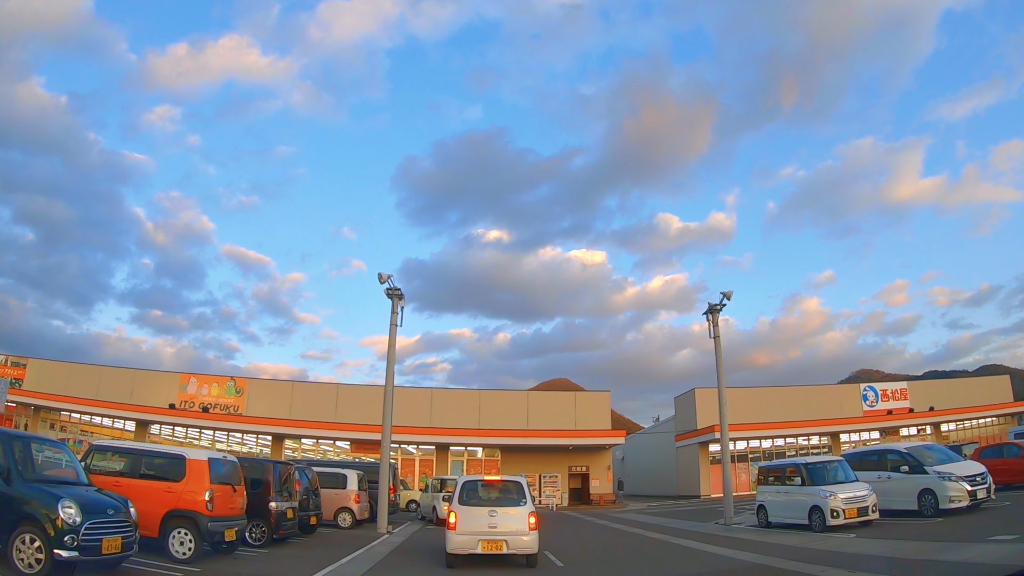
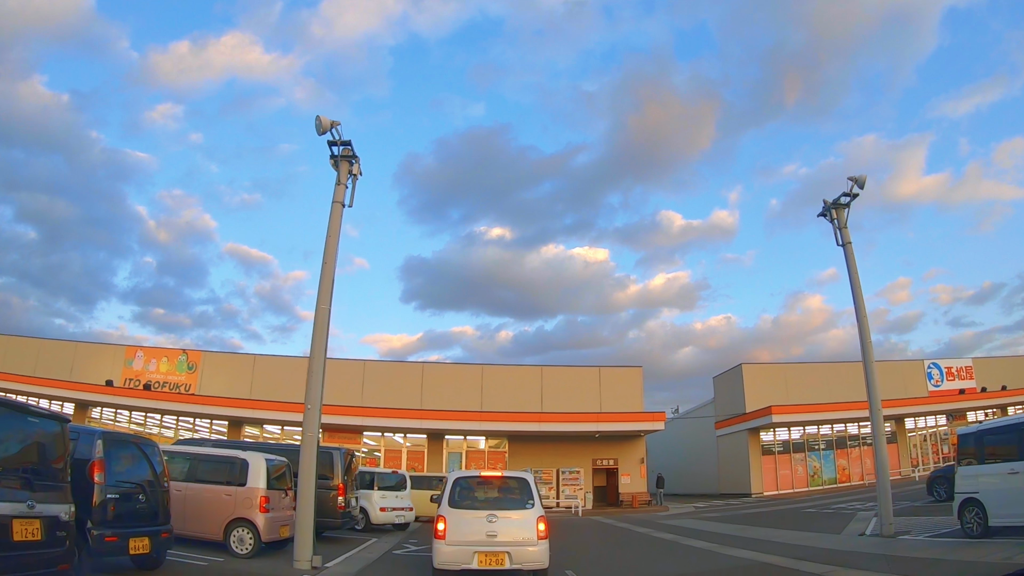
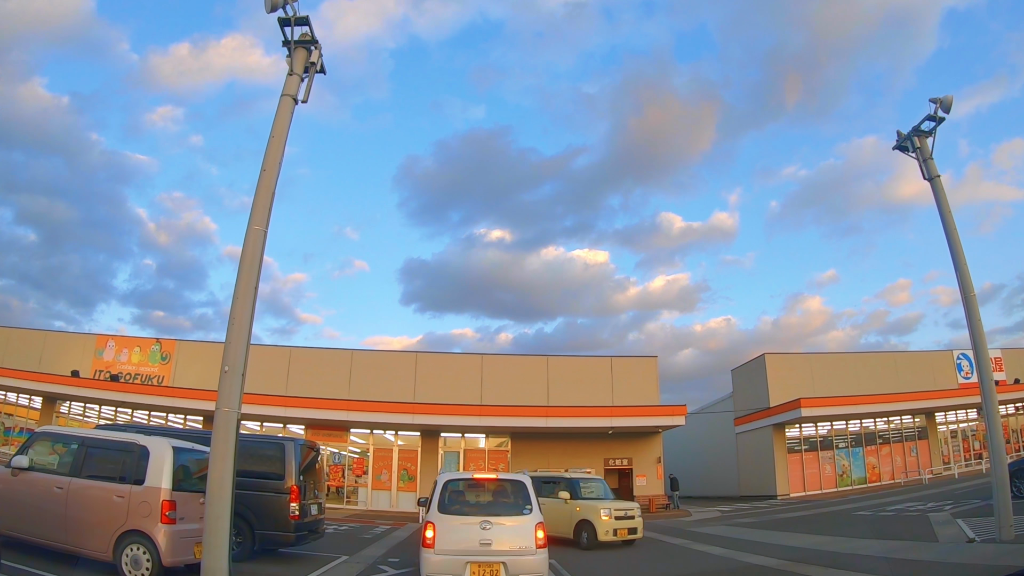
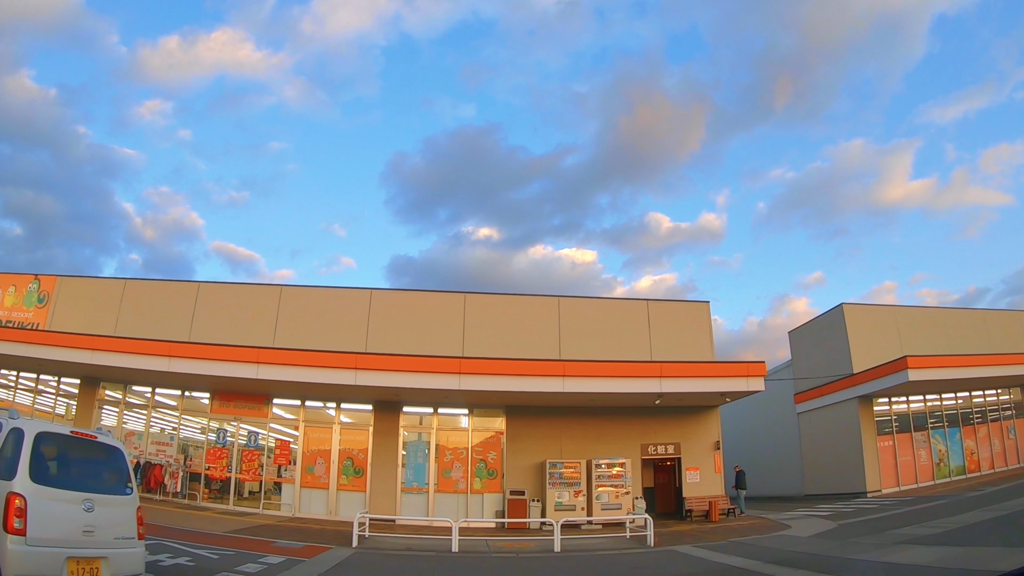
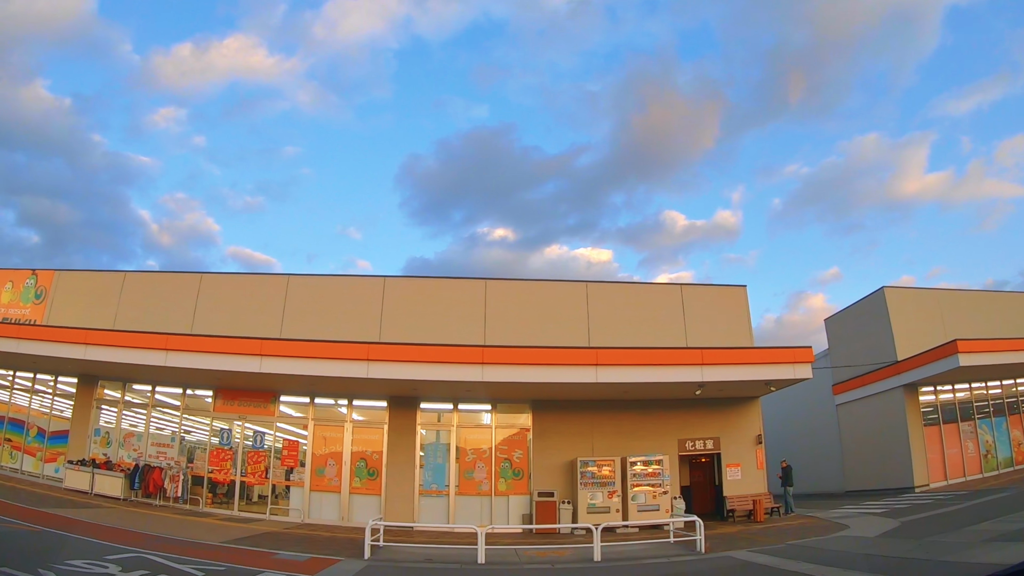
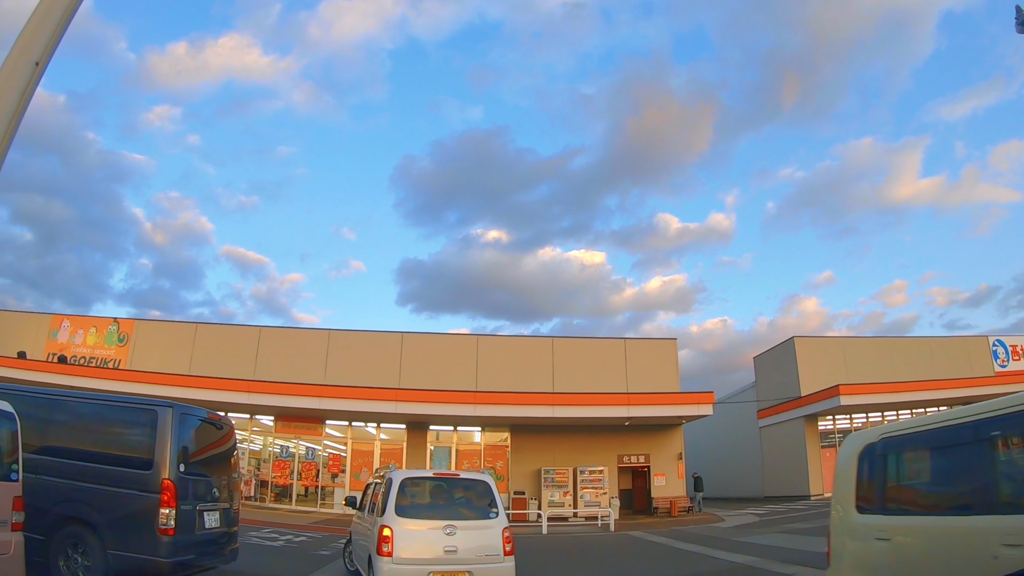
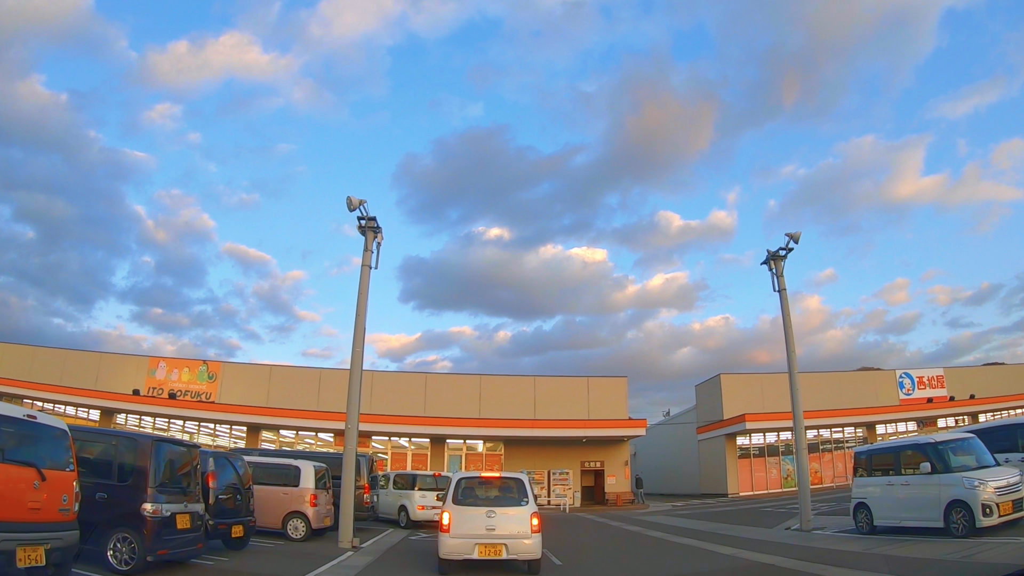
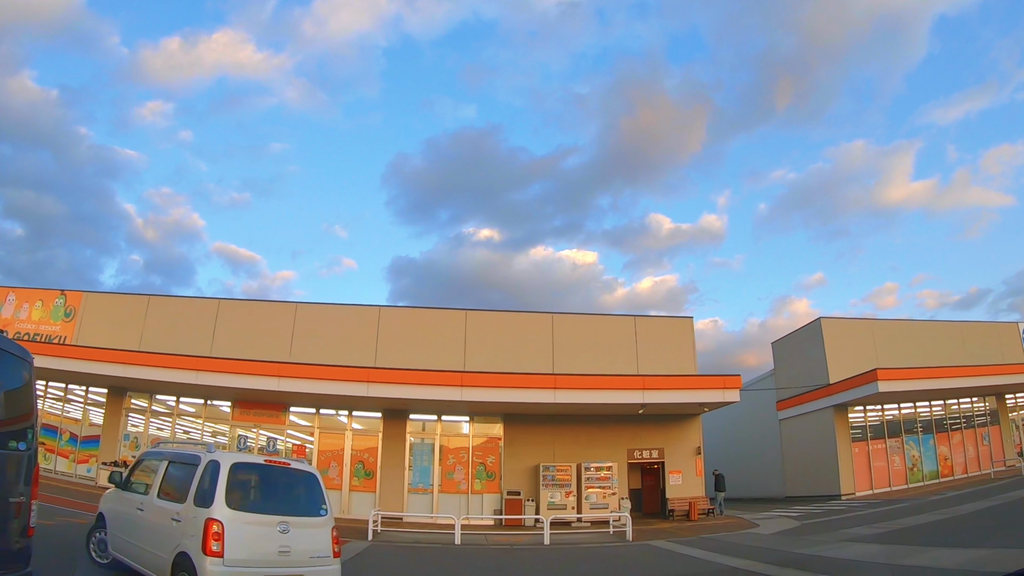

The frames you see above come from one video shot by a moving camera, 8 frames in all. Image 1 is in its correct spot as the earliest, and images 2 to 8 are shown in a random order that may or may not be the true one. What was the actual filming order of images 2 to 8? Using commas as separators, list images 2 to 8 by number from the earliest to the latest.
7, 2, 3, 6, 8, 4, 5
